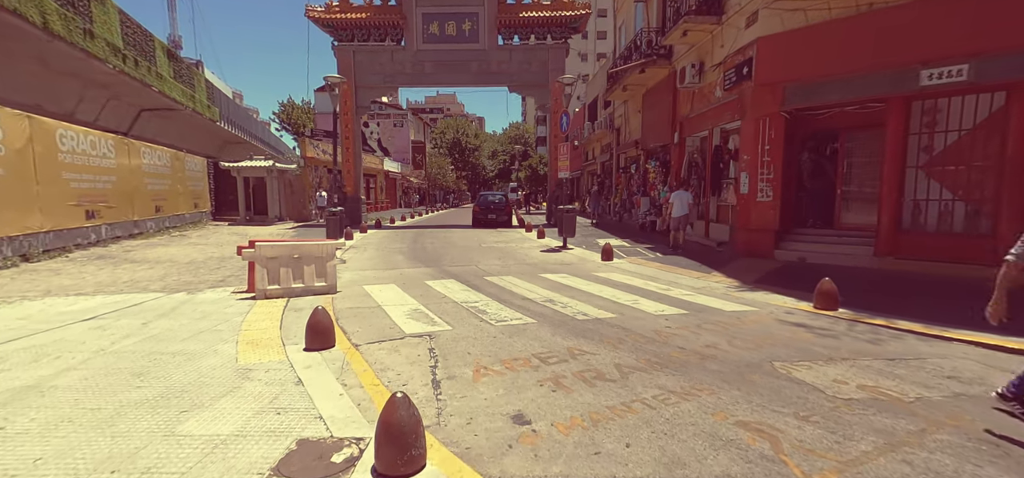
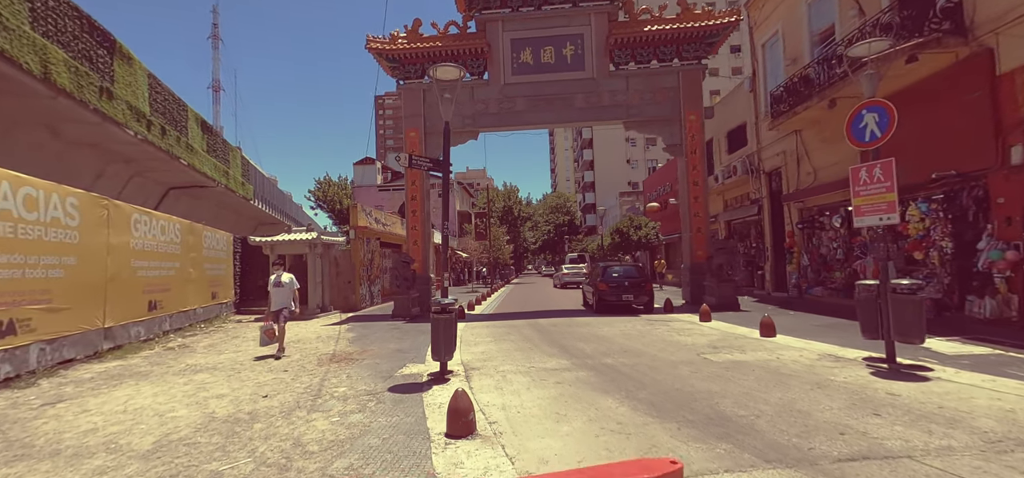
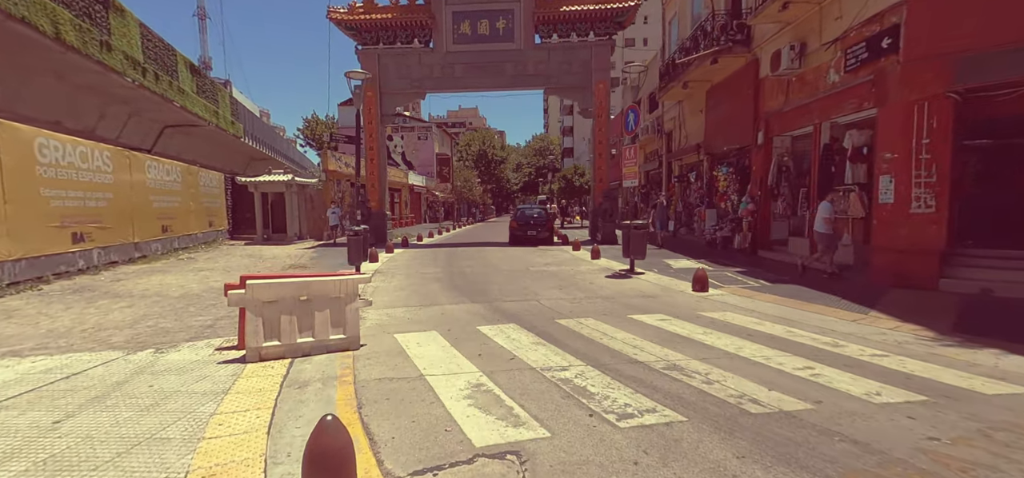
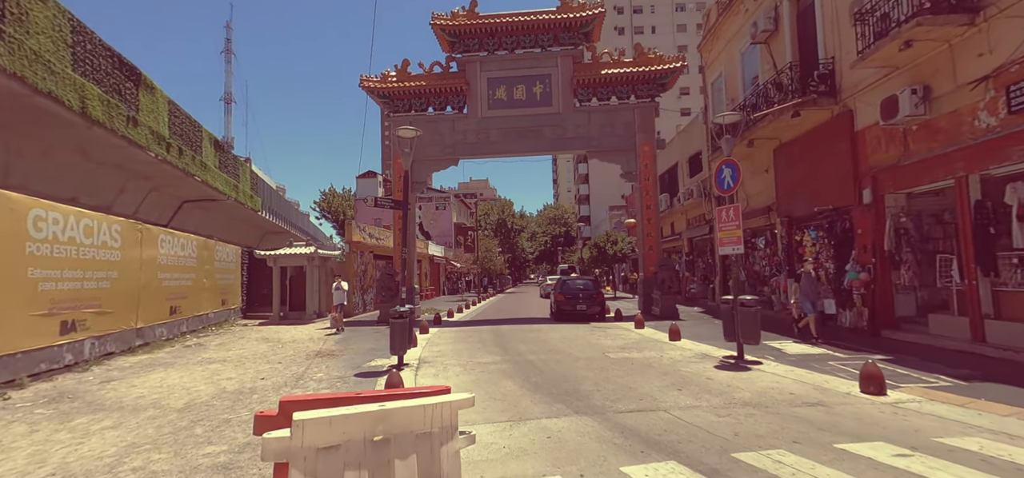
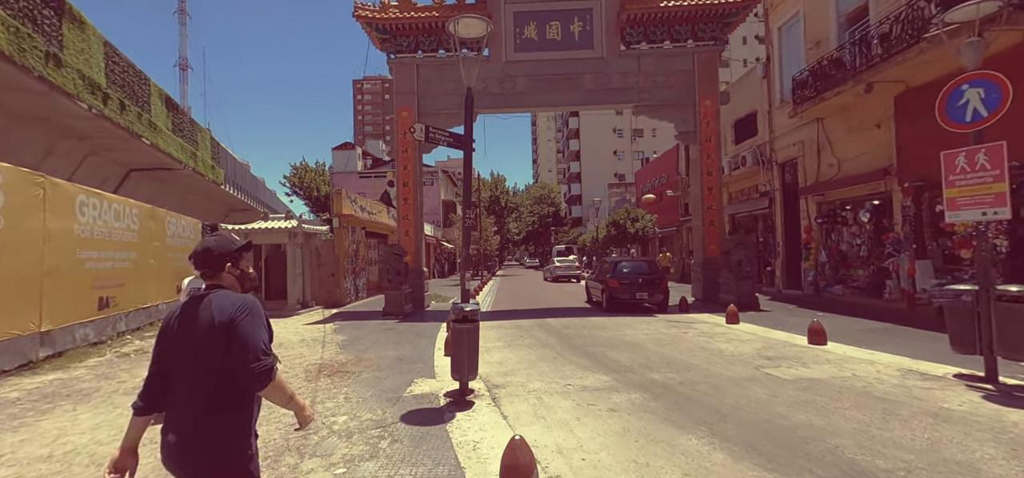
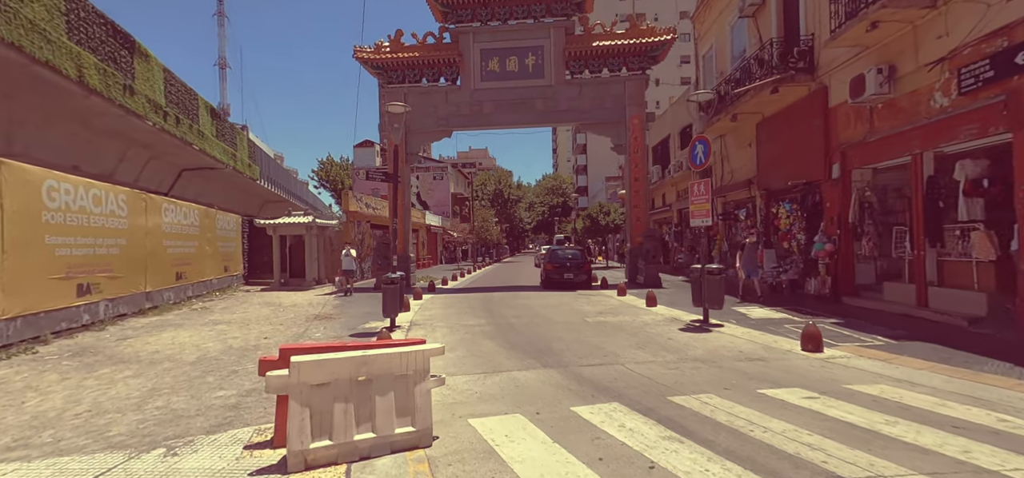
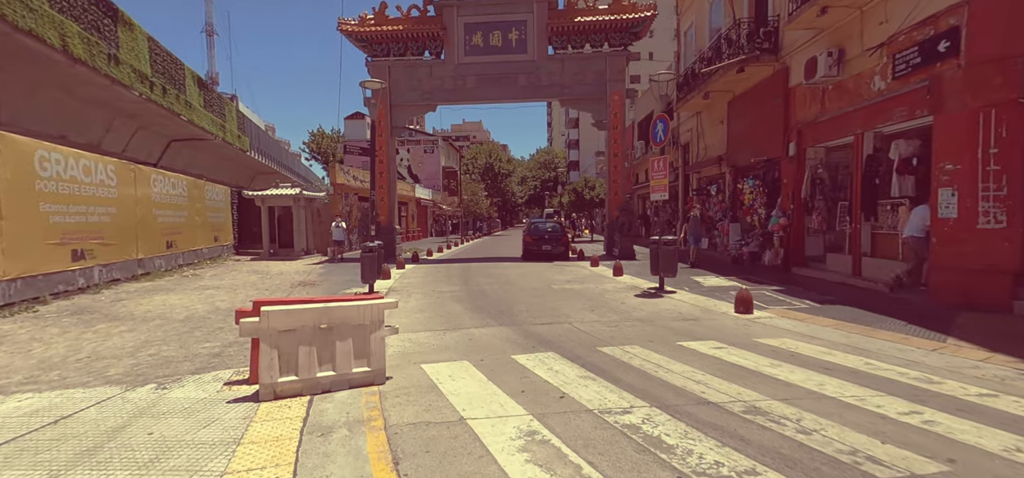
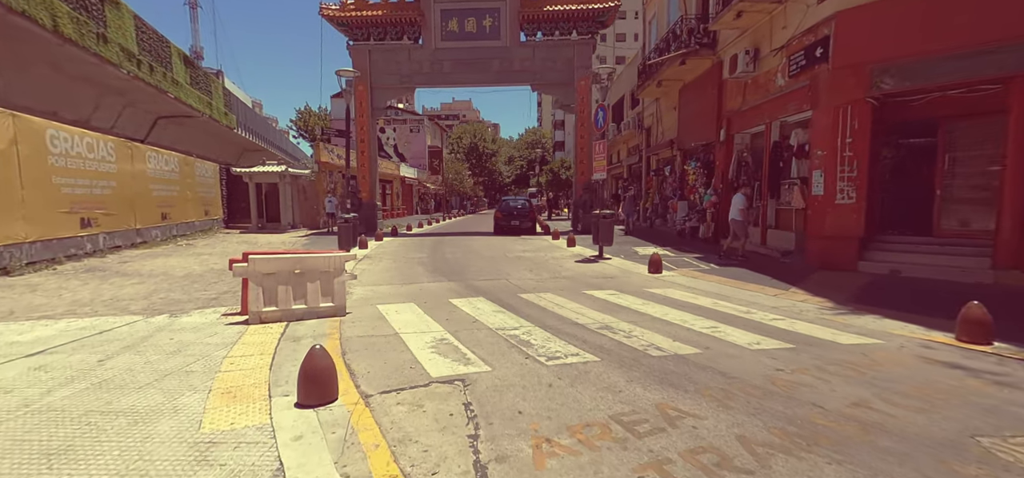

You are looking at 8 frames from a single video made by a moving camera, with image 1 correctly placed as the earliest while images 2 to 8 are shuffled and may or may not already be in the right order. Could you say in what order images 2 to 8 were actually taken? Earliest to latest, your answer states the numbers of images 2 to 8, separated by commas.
8, 3, 7, 6, 4, 2, 5
